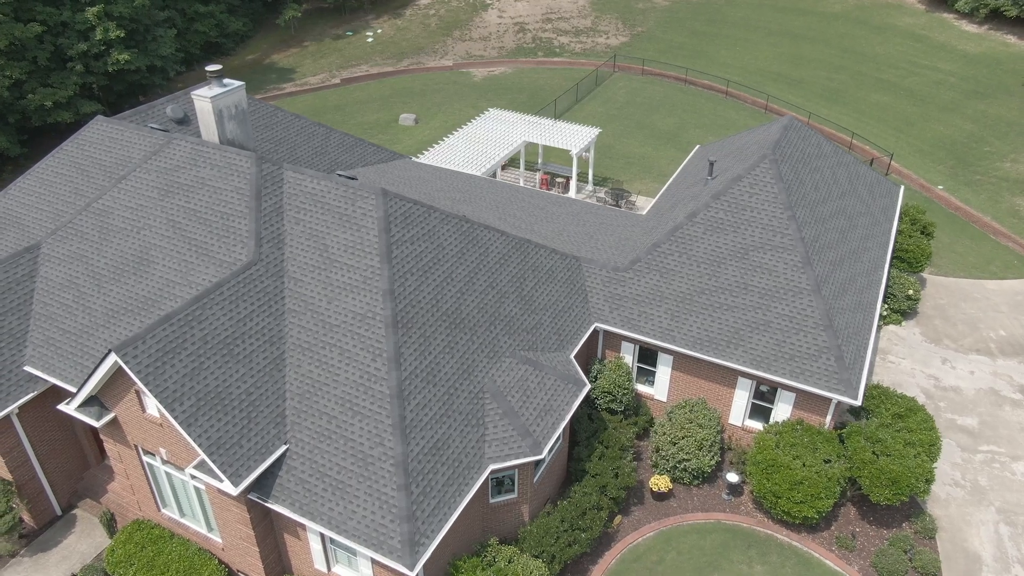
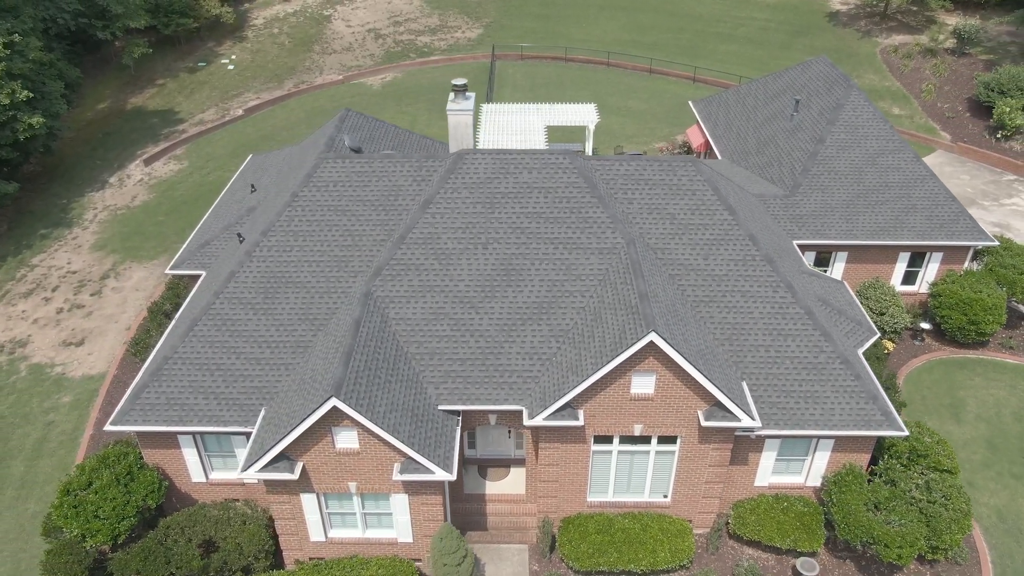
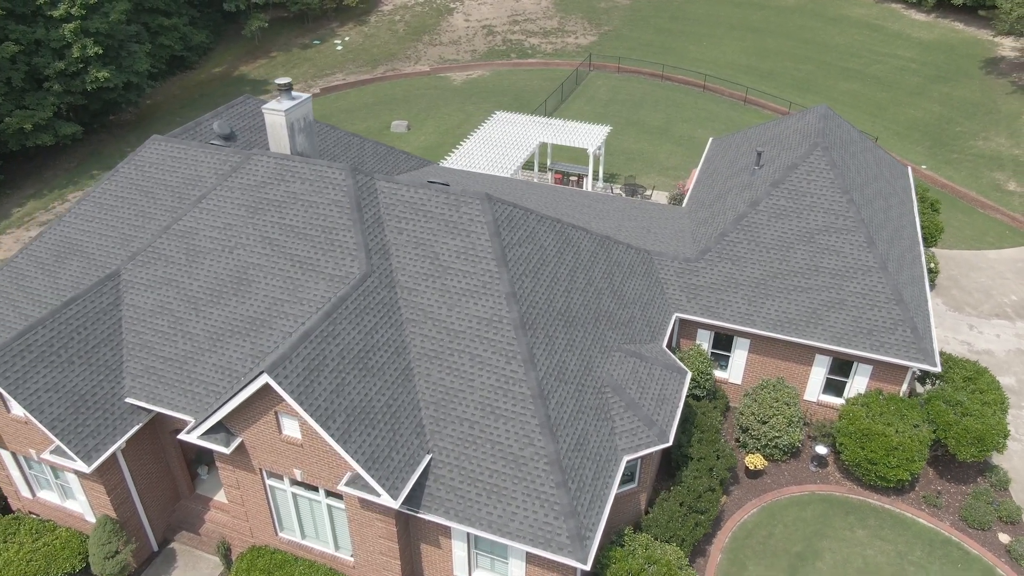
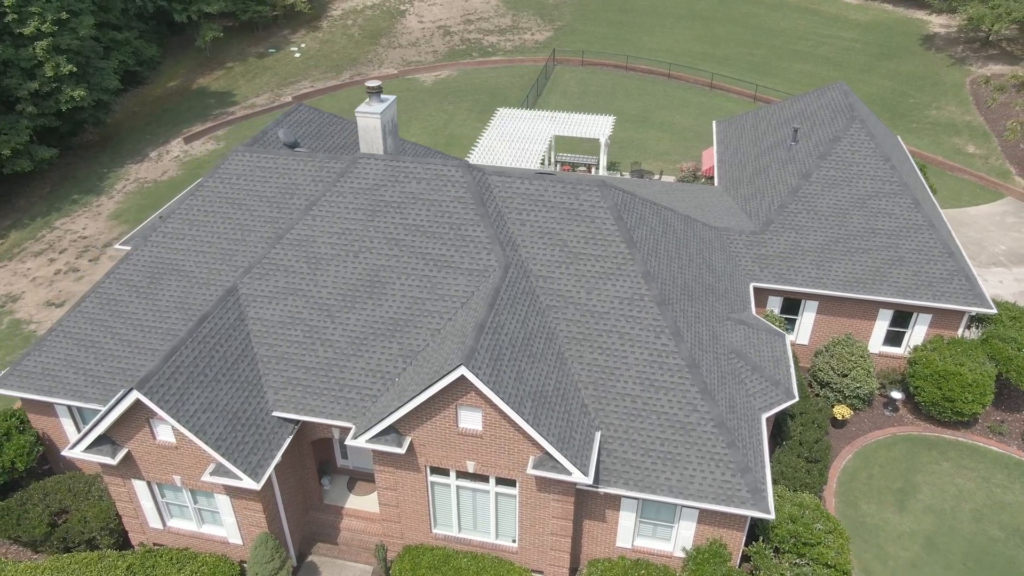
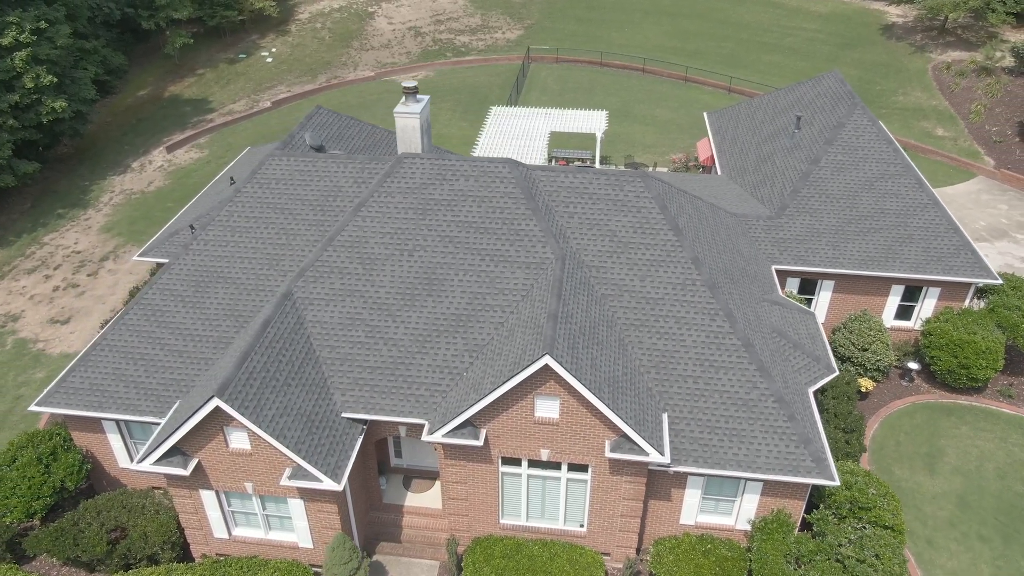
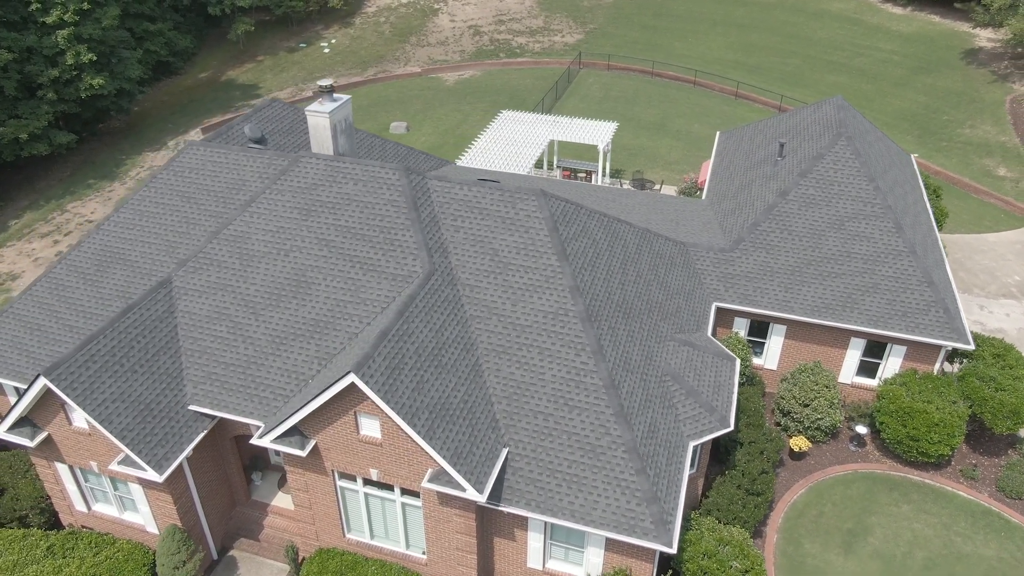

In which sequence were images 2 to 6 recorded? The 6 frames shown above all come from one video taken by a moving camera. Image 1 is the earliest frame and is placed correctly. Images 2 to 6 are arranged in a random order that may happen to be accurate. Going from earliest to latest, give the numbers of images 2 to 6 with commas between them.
3, 6, 4, 5, 2
